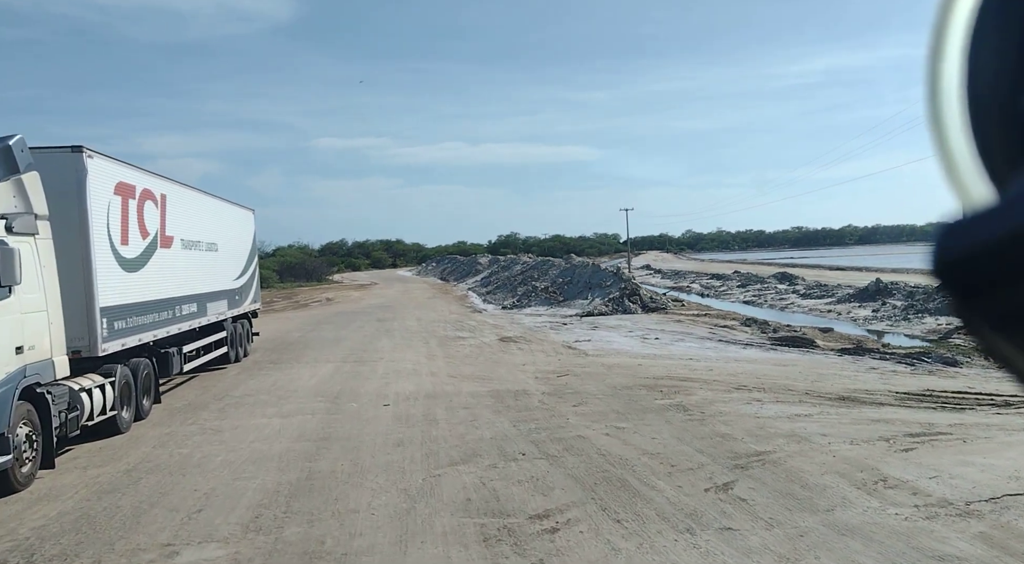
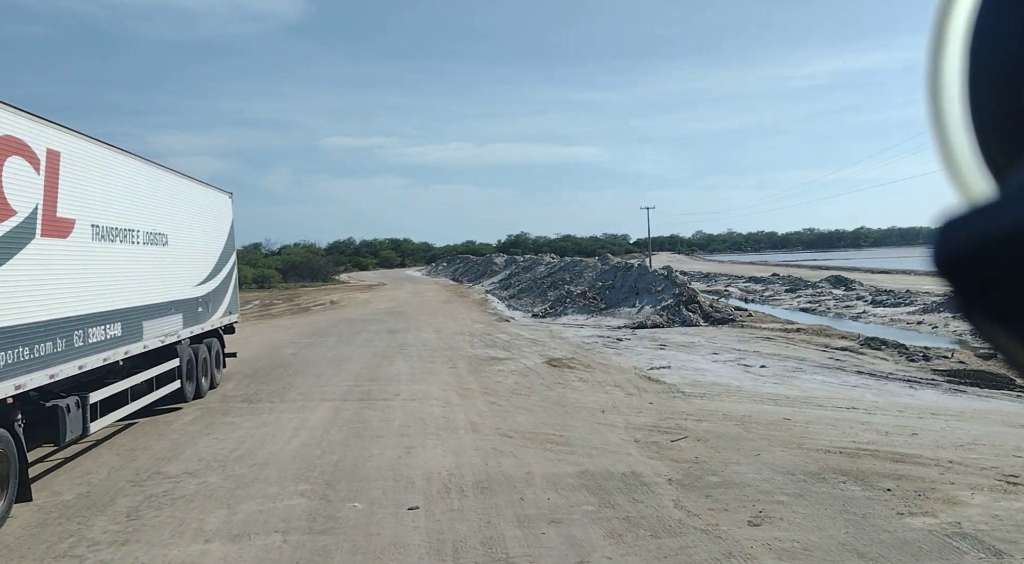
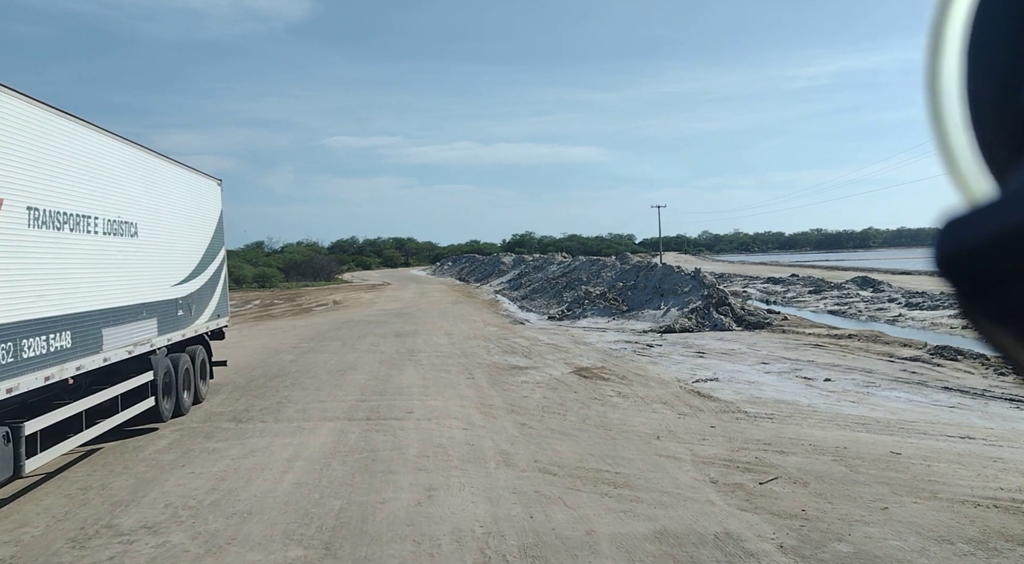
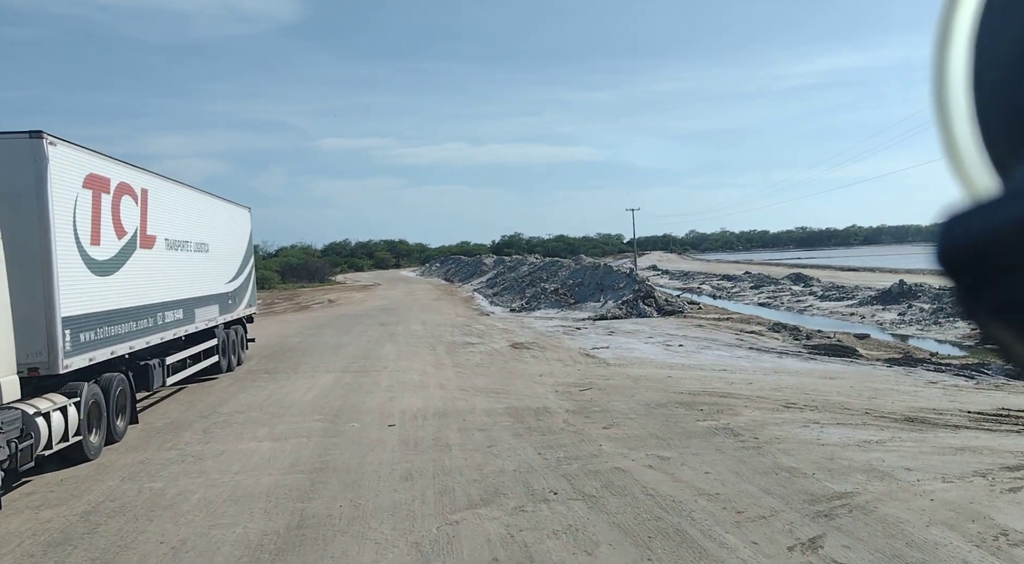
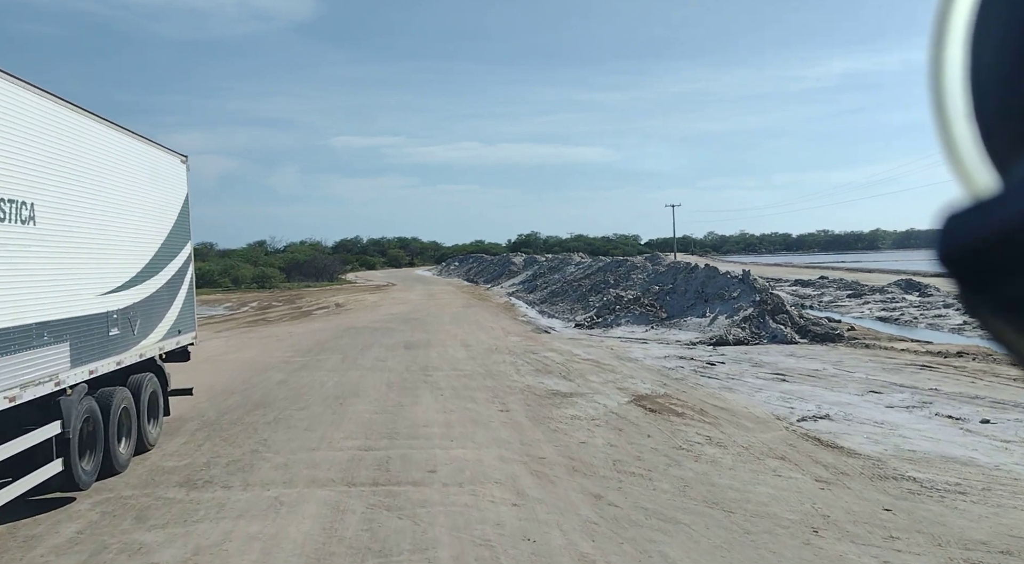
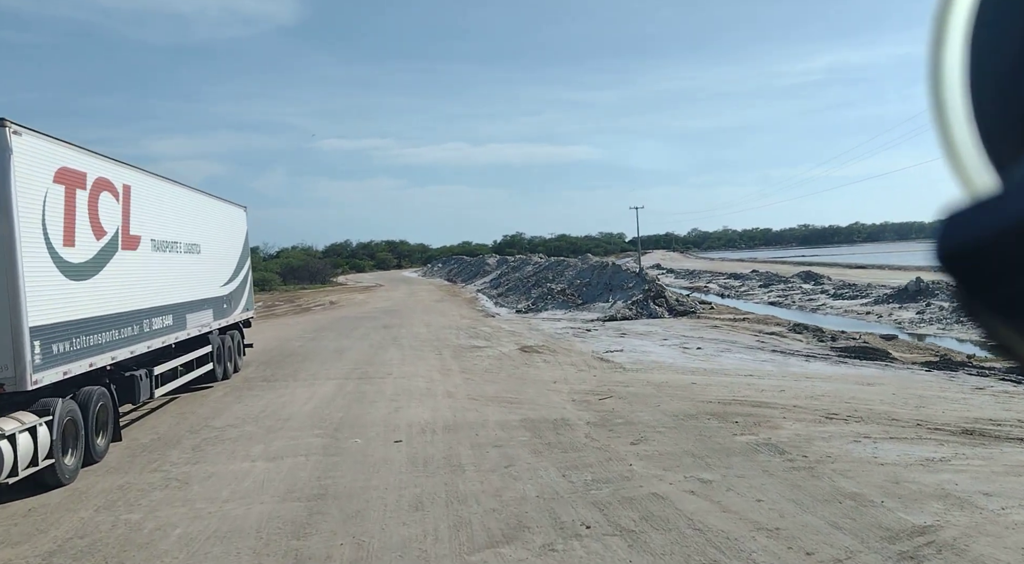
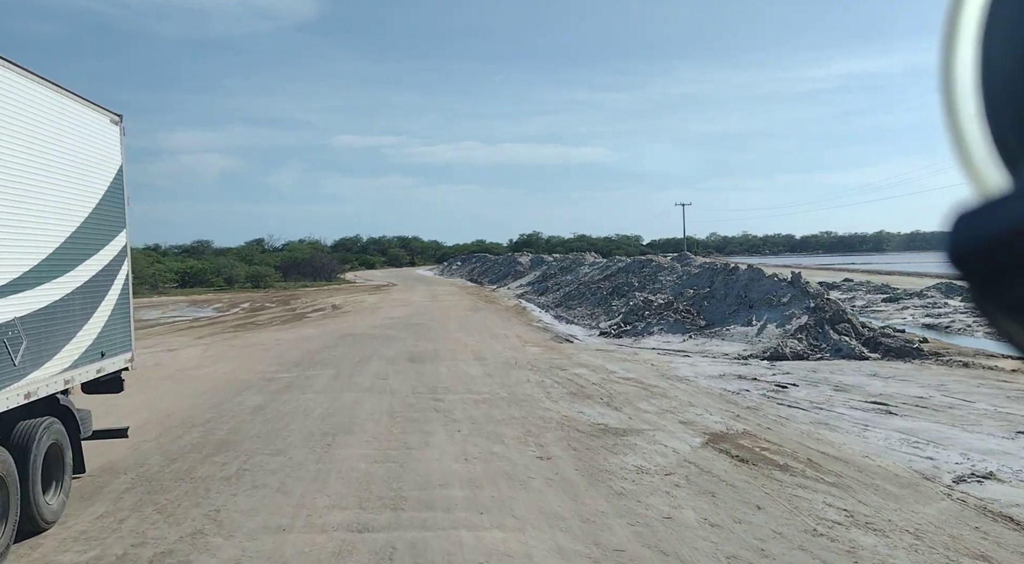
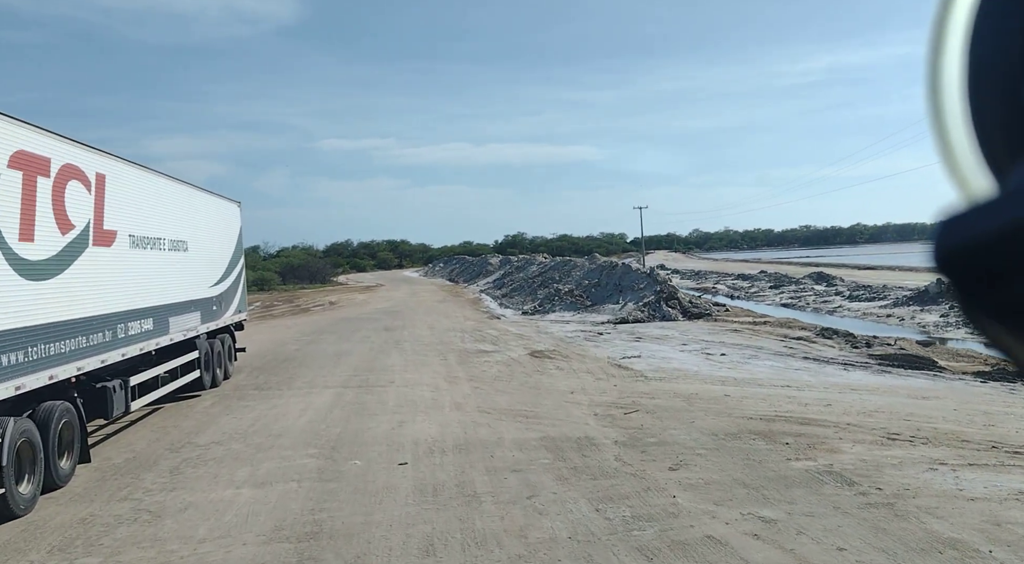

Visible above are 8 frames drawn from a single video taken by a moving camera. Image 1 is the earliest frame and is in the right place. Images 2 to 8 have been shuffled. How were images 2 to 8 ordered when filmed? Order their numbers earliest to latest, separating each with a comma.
4, 6, 8, 2, 3, 5, 7
